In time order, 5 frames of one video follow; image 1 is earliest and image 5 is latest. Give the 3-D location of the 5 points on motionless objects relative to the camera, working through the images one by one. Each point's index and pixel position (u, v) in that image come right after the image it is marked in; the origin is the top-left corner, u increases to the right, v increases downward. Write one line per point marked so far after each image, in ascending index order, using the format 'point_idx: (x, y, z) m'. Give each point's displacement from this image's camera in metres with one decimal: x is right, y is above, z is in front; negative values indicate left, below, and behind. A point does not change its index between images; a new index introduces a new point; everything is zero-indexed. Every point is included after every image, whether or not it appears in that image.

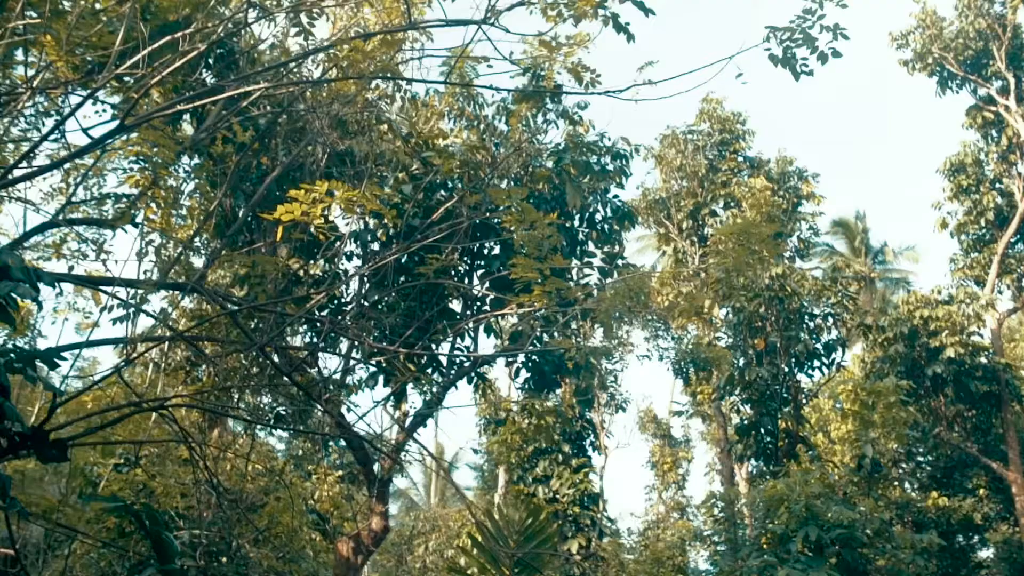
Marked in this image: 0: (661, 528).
0: (+2.6, -4.2, +16.8) m
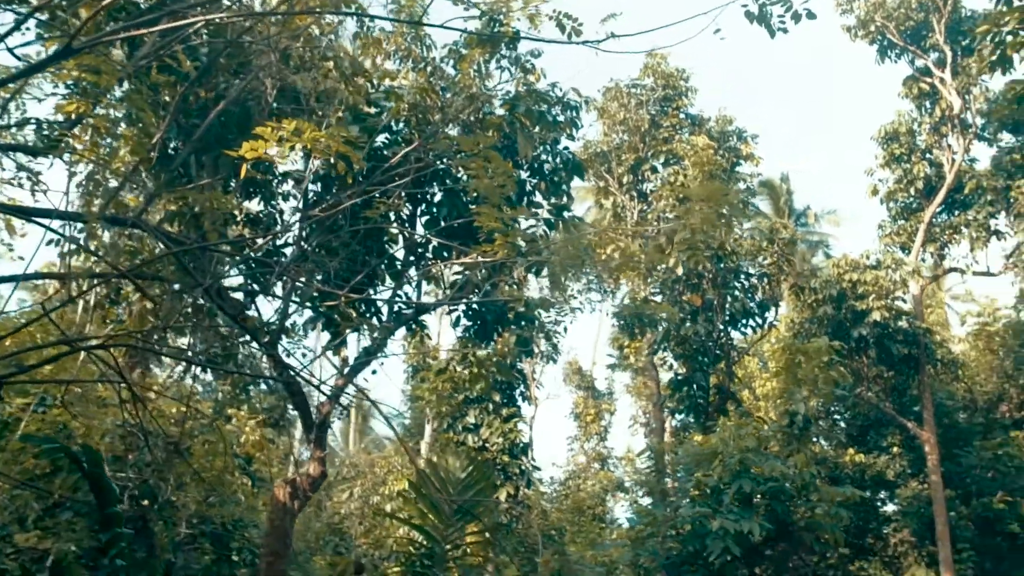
0: (+1.3, -3.4, +17.1) m
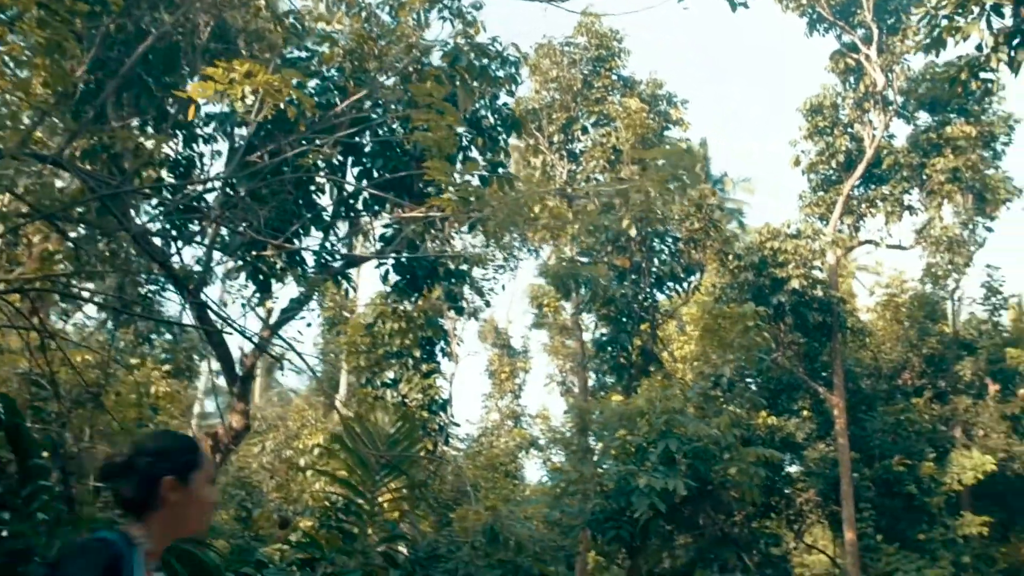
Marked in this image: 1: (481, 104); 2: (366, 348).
0: (-0.3, -2.7, +17.2) m
1: (-0.3, +2.1, +10.7) m
2: (-2.0, -0.8, +12.9) m
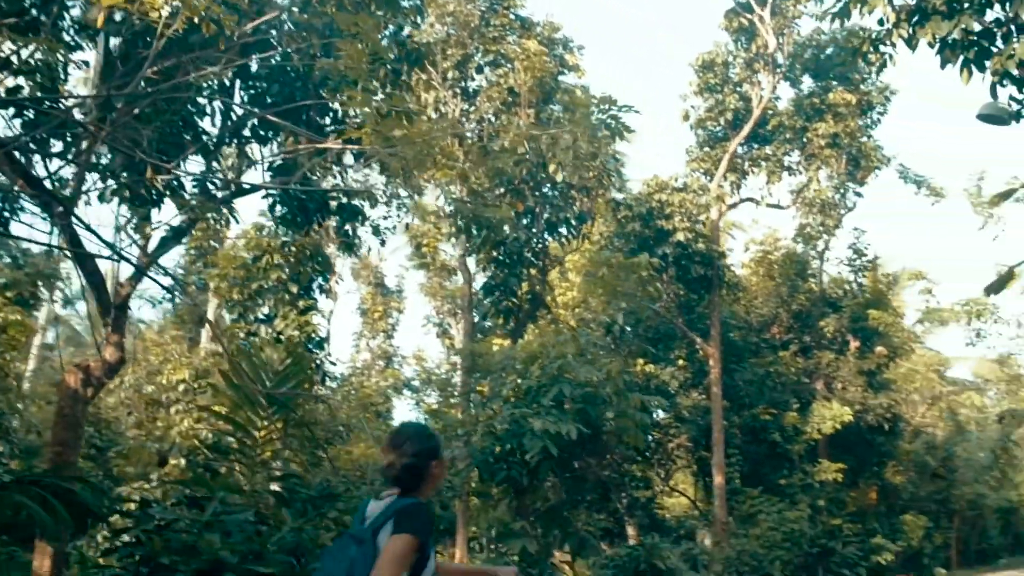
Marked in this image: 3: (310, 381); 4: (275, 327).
0: (-2.6, -1.5, +17.0) m
1: (-1.4, +2.8, +10.3) m
2: (-3.5, +0.1, +12.4) m
3: (-1.7, -0.8, +8.0) m
4: (-3.2, -0.5, +12.8) m
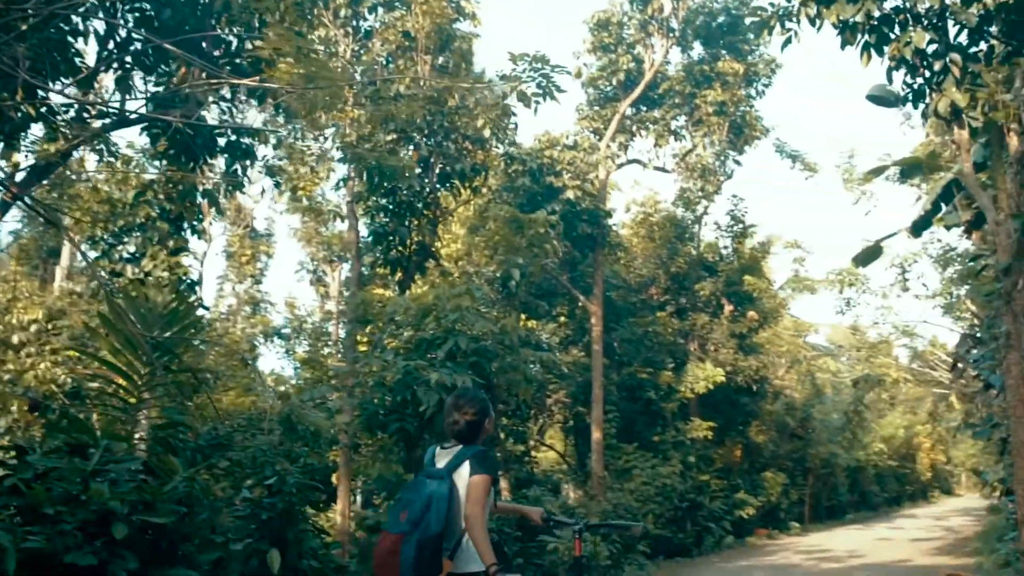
0: (-4.8, -0.6, +16.4) m
1: (-2.4, +3.3, +9.7) m
2: (-5.0, +0.9, +11.6) m
3: (-2.5, -0.3, +7.5) m
4: (-4.7, +0.3, +12.1) m
